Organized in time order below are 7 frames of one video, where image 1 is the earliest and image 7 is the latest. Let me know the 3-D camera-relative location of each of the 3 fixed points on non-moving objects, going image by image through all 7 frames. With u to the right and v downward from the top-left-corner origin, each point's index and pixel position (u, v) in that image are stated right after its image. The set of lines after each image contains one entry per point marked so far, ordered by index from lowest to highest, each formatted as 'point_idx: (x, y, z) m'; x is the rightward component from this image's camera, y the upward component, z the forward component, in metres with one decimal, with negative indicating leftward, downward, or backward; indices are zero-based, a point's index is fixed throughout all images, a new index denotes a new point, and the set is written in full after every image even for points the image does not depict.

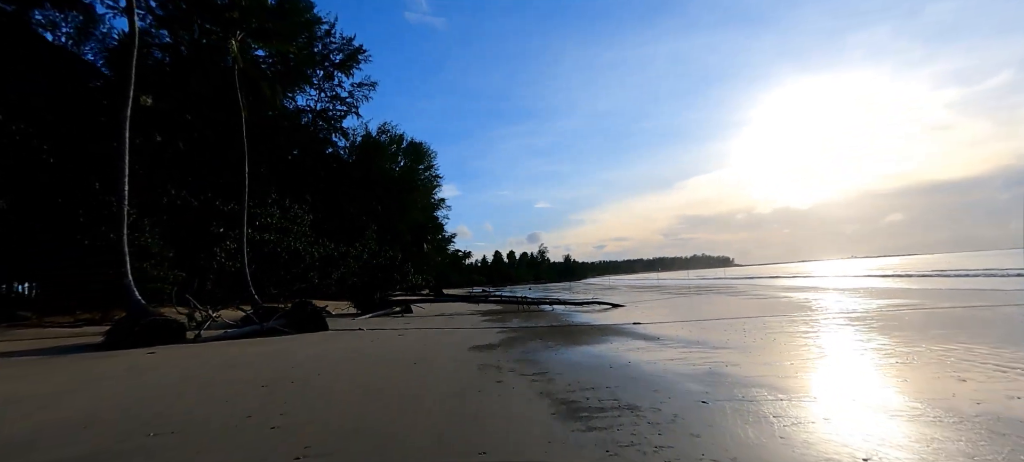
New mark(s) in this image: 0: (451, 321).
0: (-2.0, -3.0, +14.7) m
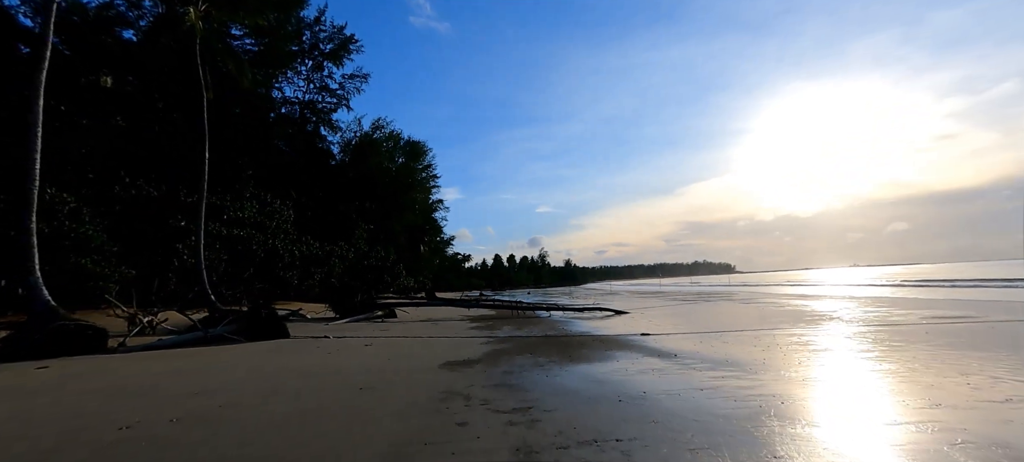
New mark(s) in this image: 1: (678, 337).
0: (-2.2, -2.9, +13.1) m
1: (+3.5, -2.3, +9.7) m
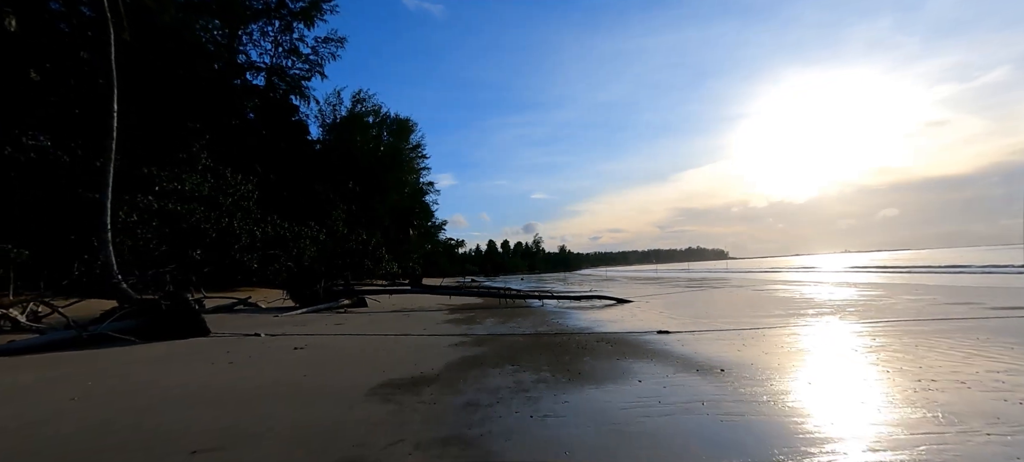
0: (-2.6, -2.2, +10.8) m
1: (+3.2, -1.8, +7.5) m
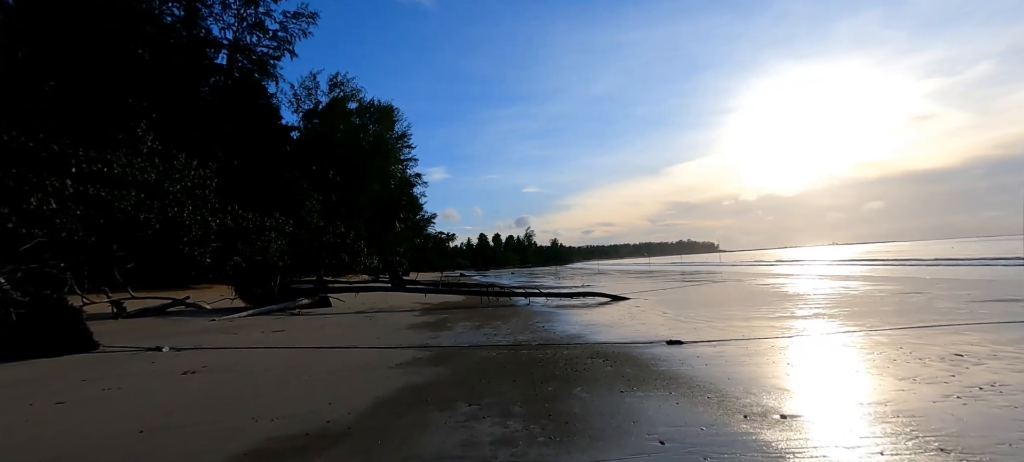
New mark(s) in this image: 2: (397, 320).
0: (-3.1, -2.0, +9.1) m
1: (+2.8, -1.6, +5.8) m
2: (-2.7, -2.0, +10.4) m
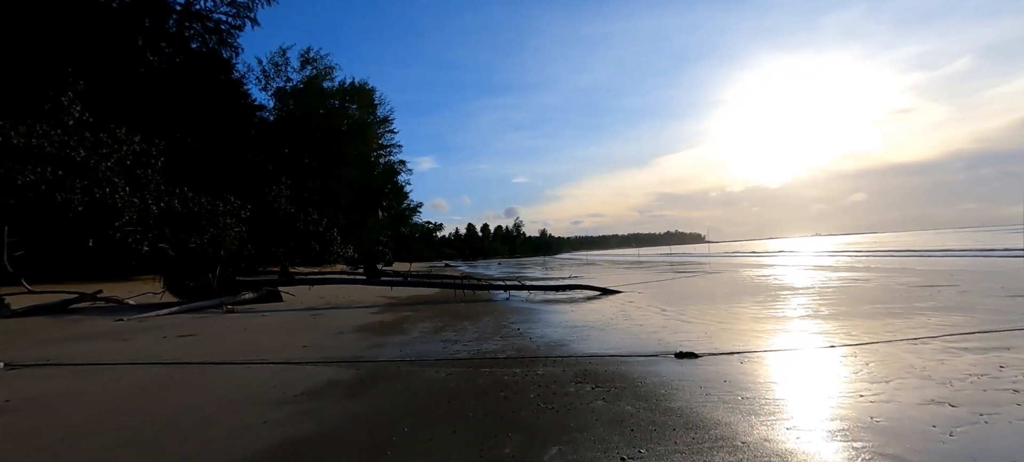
0: (-3.6, -1.6, +7.4) m
1: (+2.4, -1.3, +4.2) m
2: (-3.2, -1.7, +8.7) m
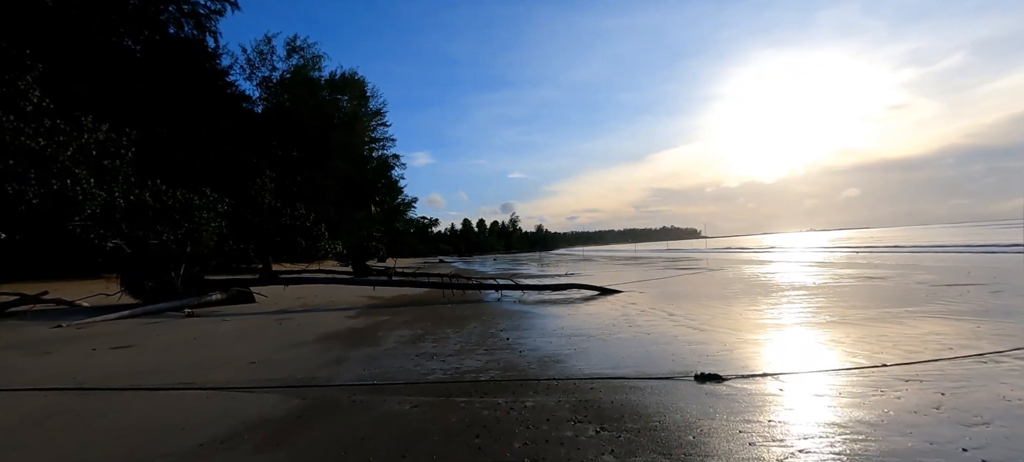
0: (-3.7, -1.6, +6.4) m
1: (+2.3, -1.3, +3.3) m
2: (-3.3, -1.6, +7.8) m
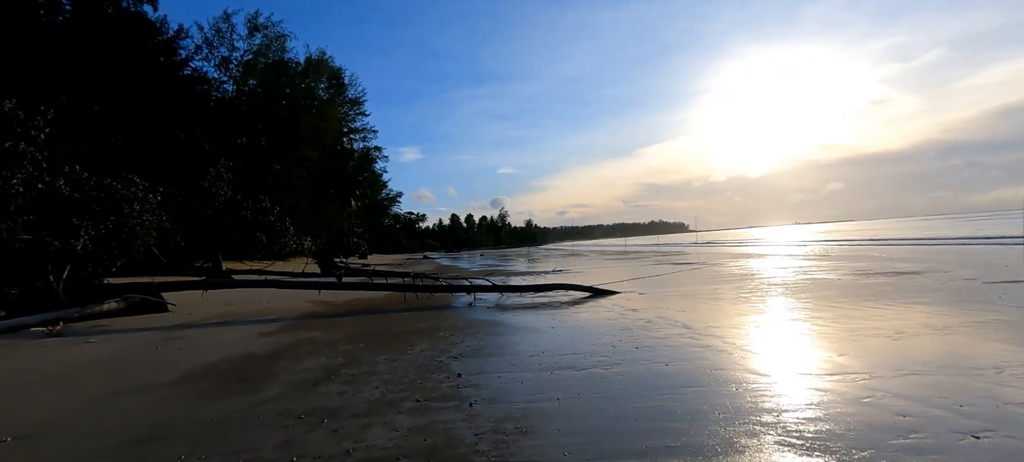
0: (-4.1, -1.4, +4.3) m
1: (+1.9, -1.2, +1.4) m
2: (-3.8, -1.5, +5.7) m
